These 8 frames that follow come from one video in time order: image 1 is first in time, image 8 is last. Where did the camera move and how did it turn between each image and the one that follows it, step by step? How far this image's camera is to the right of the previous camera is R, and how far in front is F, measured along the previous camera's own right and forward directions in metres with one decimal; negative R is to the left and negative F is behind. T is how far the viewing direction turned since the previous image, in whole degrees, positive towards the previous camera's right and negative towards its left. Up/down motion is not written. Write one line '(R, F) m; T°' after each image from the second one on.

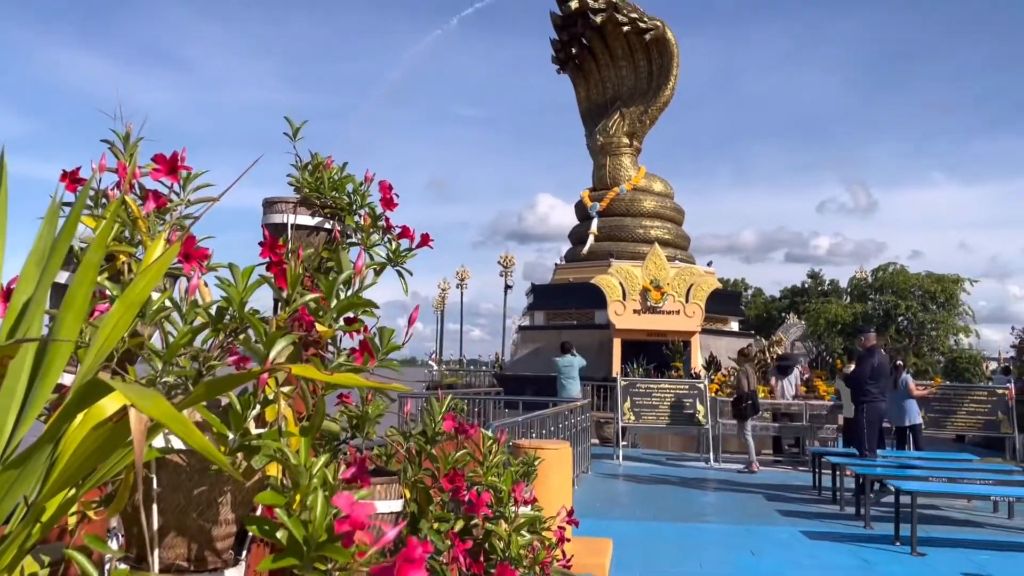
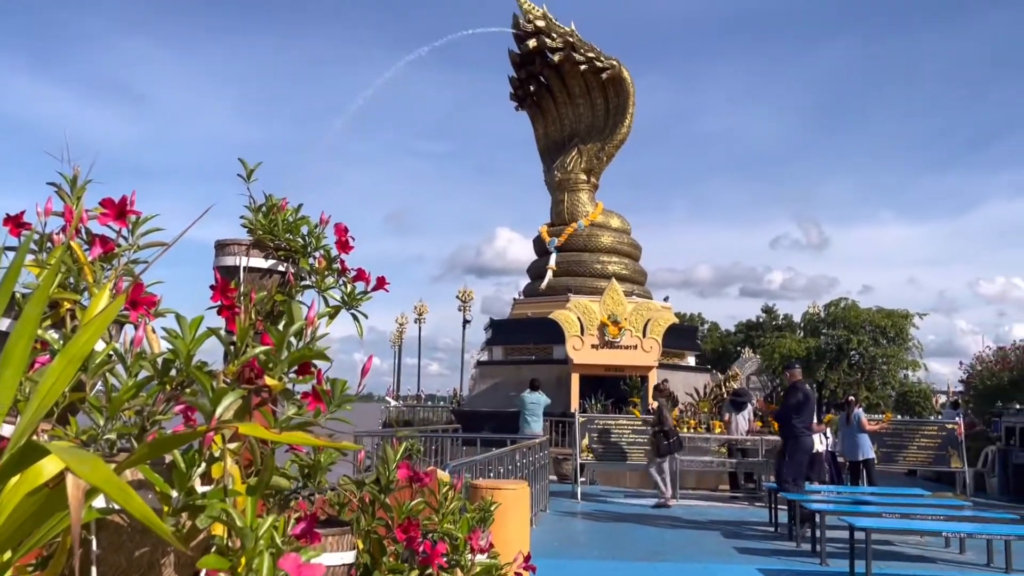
(0.0, 0.0) m; +3°
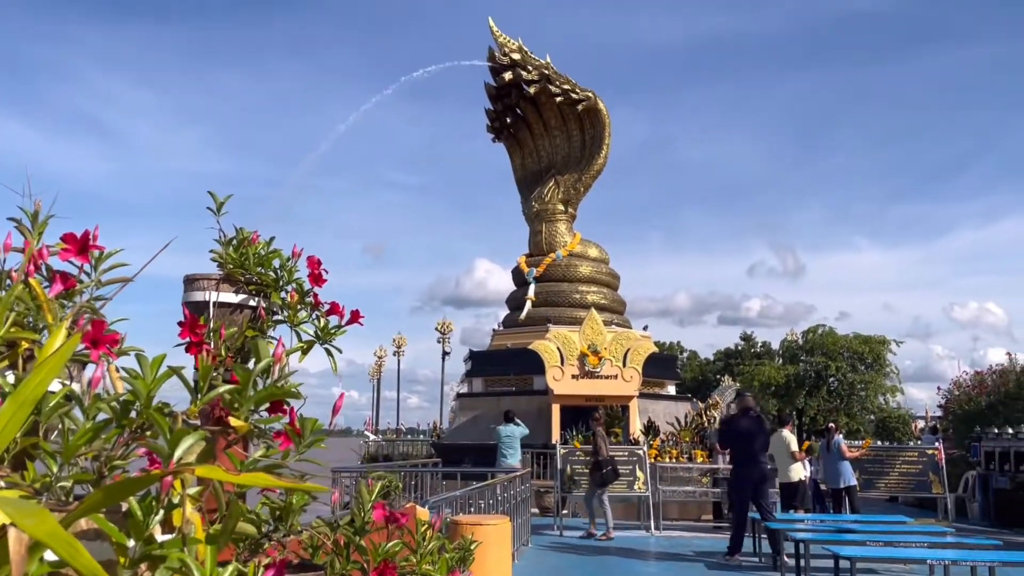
(0.0, 0.0) m; +1°
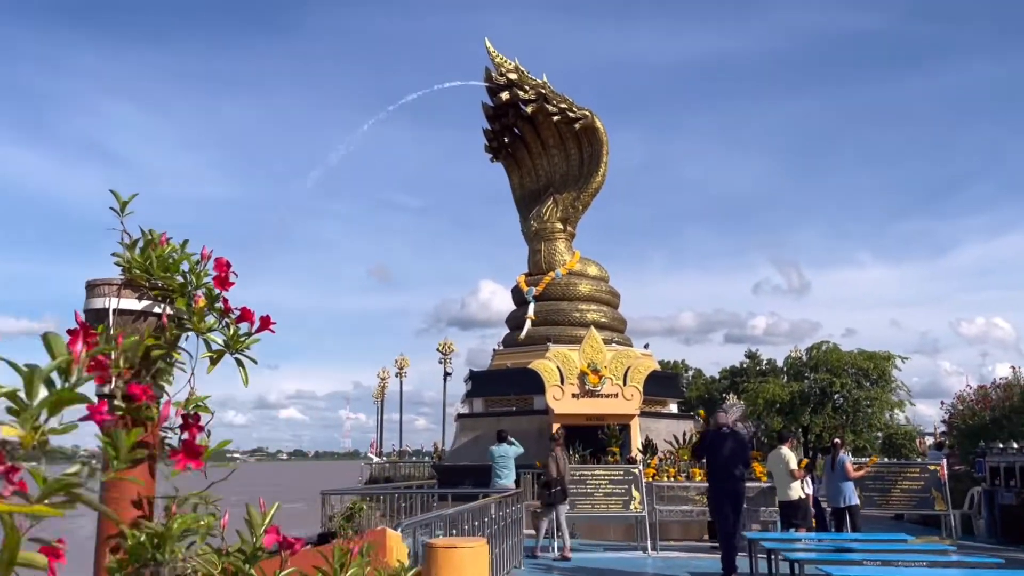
(+0.2, +0.2) m; 0°
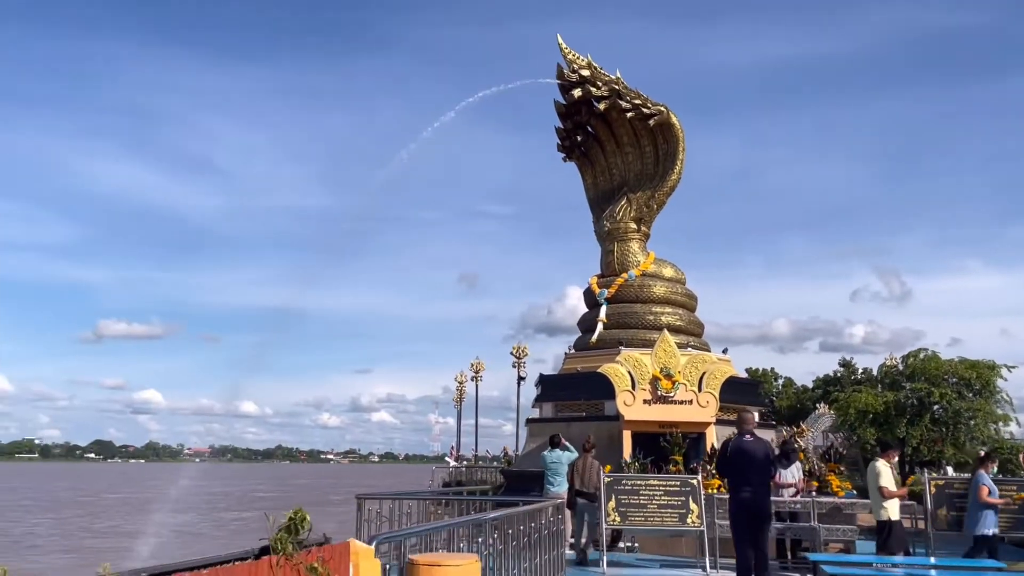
(+0.4, +0.6) m; -6°
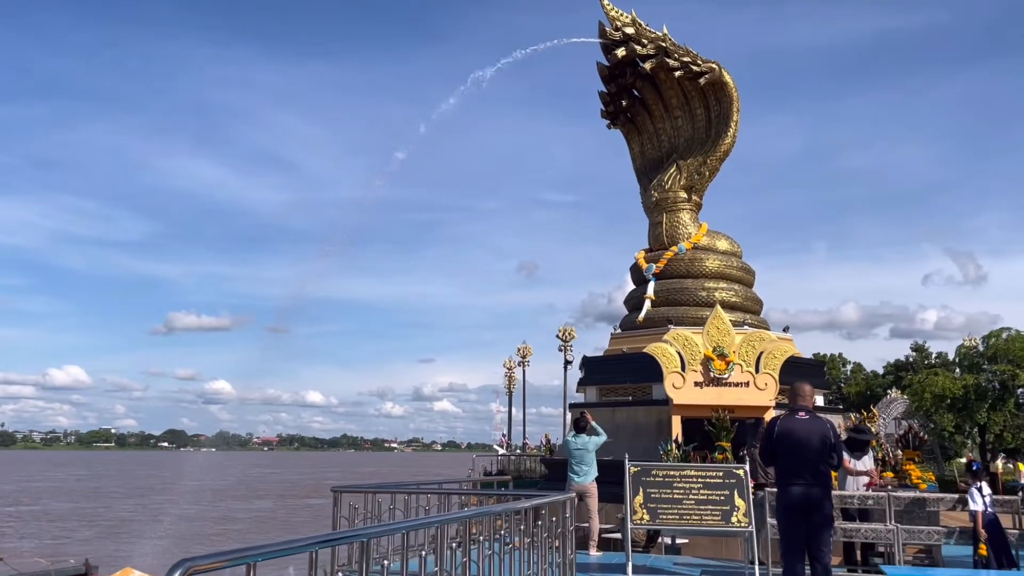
(+0.5, +1.6) m; -4°
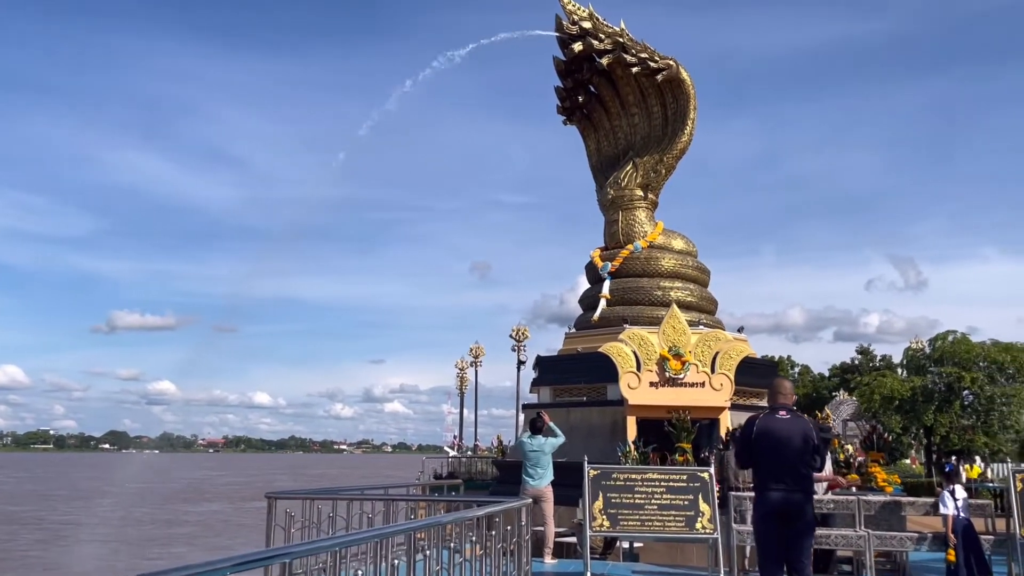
(0.0, +0.5) m; +3°
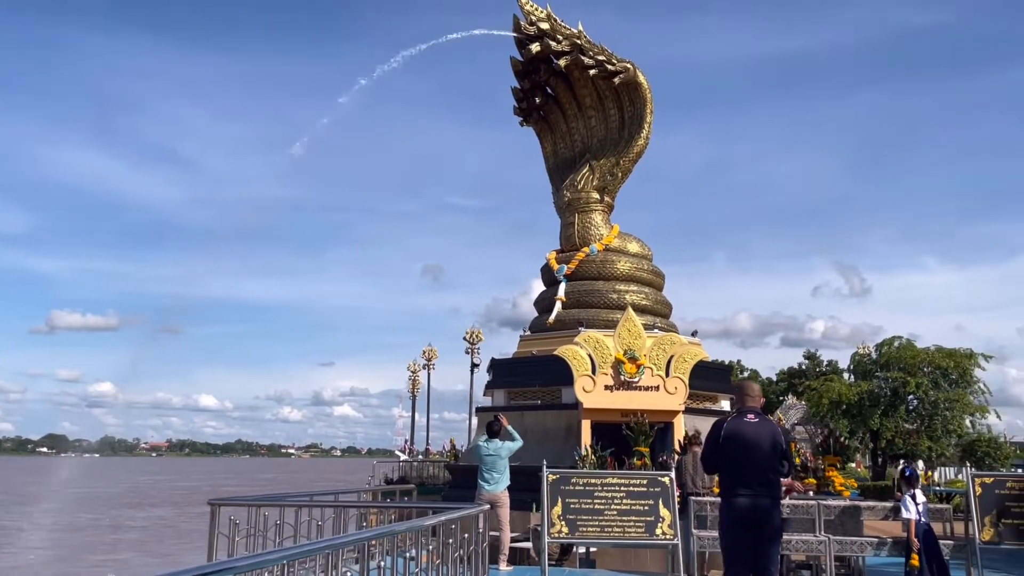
(0.0, +0.2) m; +3°
